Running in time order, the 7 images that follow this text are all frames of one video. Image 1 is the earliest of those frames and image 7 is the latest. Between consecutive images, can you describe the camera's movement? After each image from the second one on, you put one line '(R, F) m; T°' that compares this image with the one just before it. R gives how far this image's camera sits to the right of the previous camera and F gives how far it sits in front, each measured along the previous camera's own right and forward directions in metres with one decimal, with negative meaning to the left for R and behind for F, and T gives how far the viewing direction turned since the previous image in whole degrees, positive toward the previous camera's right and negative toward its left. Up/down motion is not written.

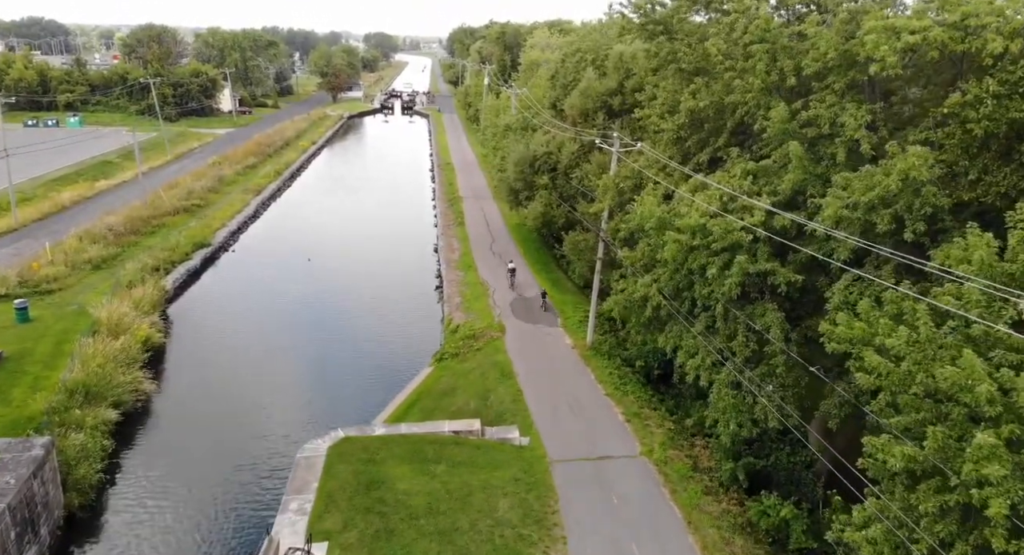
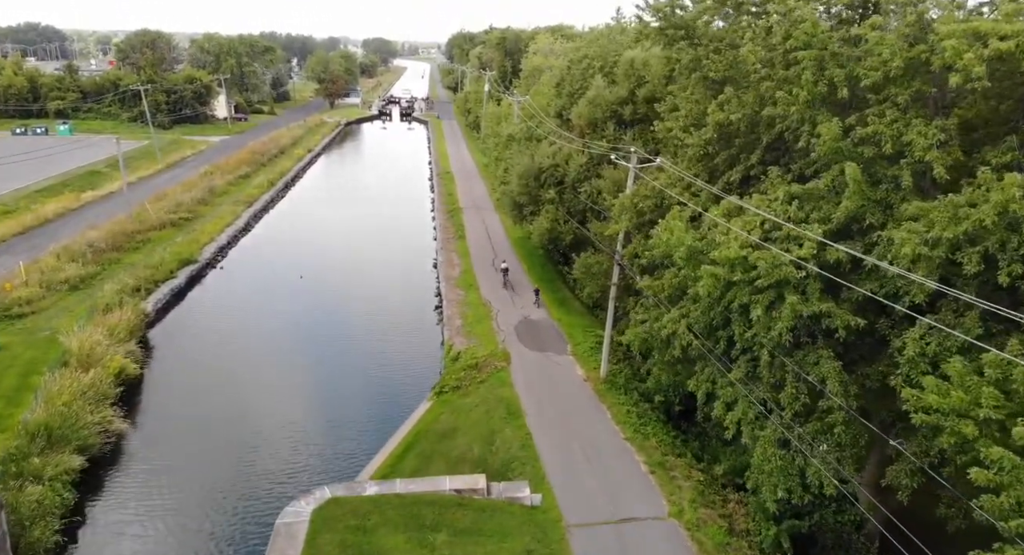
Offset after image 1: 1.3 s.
(-0.2, +1.6) m; 0°
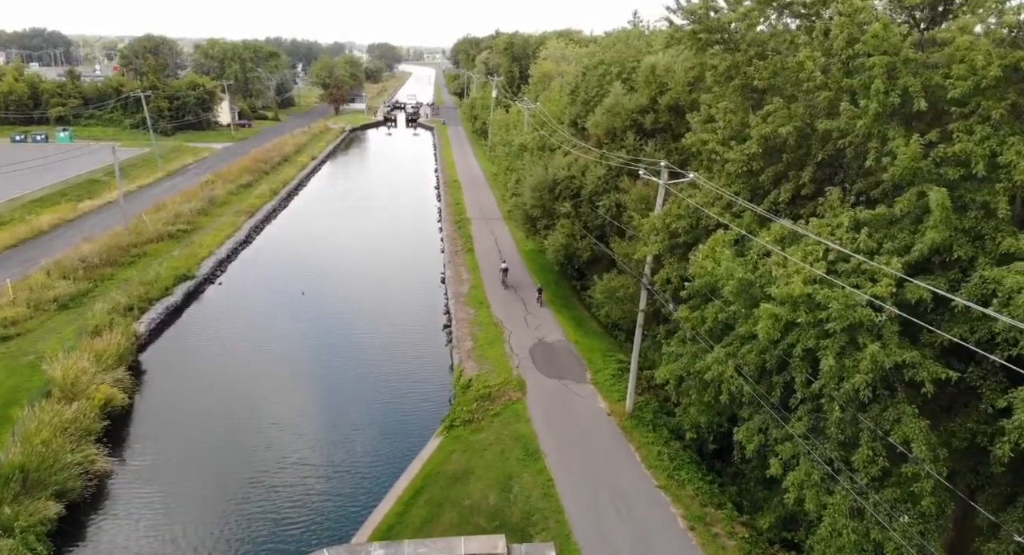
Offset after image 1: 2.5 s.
(-0.3, +1.4) m; 0°
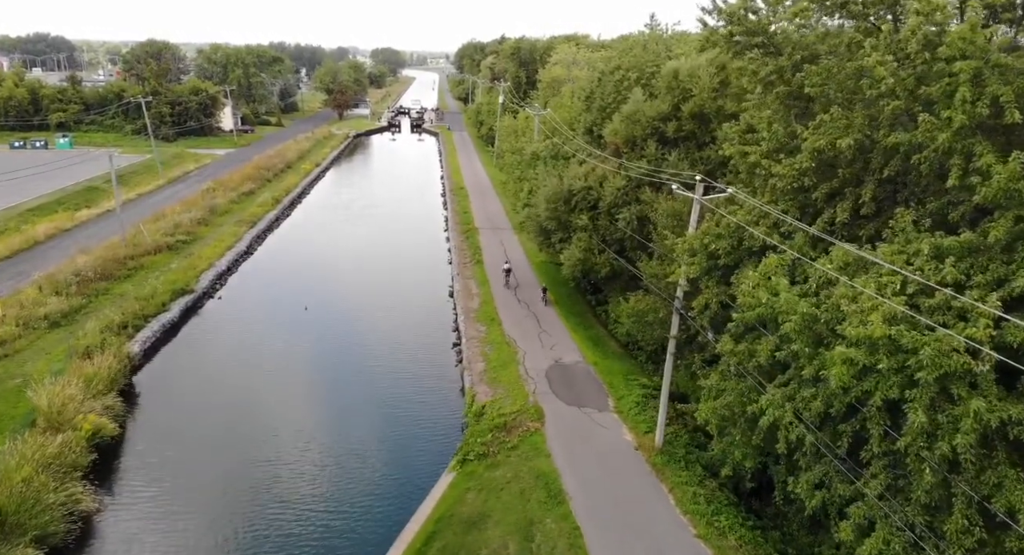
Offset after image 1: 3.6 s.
(-0.4, +1.2) m; 0°
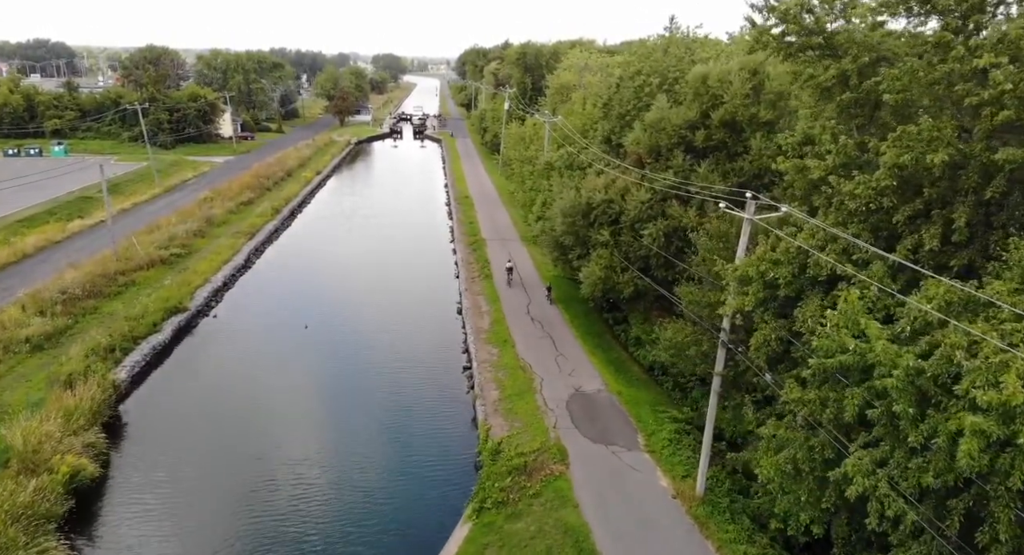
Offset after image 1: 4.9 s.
(-0.5, +1.5) m; 0°
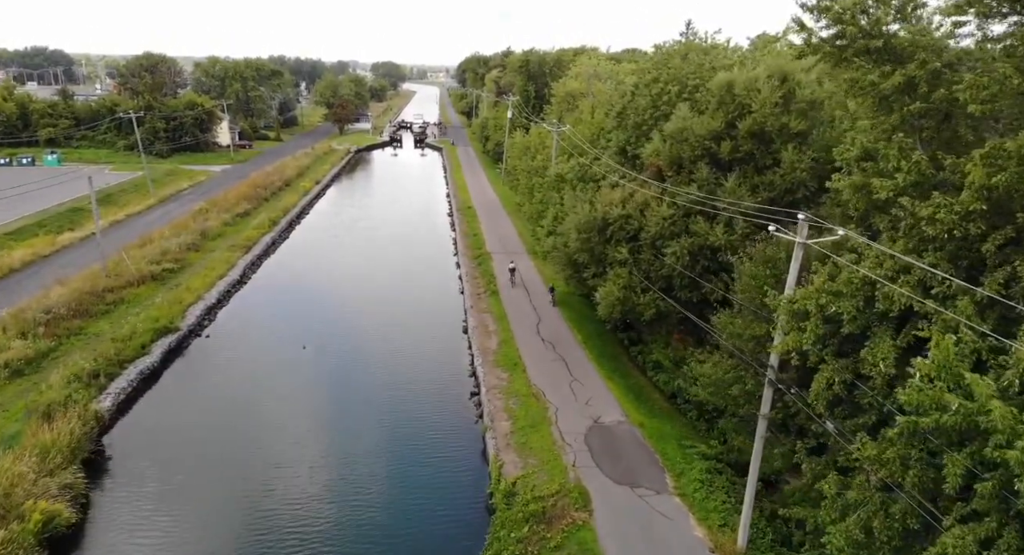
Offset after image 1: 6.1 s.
(-0.4, +1.3) m; 0°
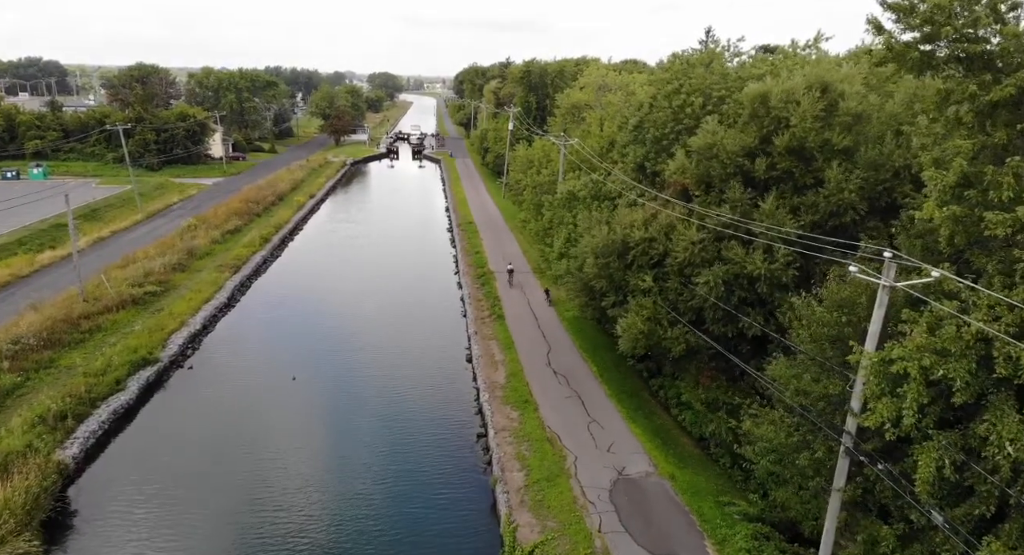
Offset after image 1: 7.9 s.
(-0.4, +1.8) m; 0°
